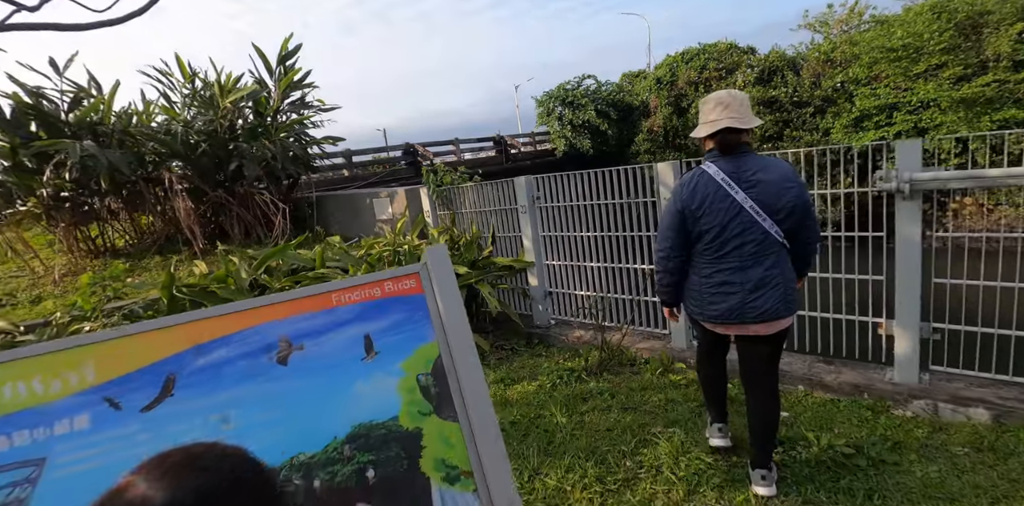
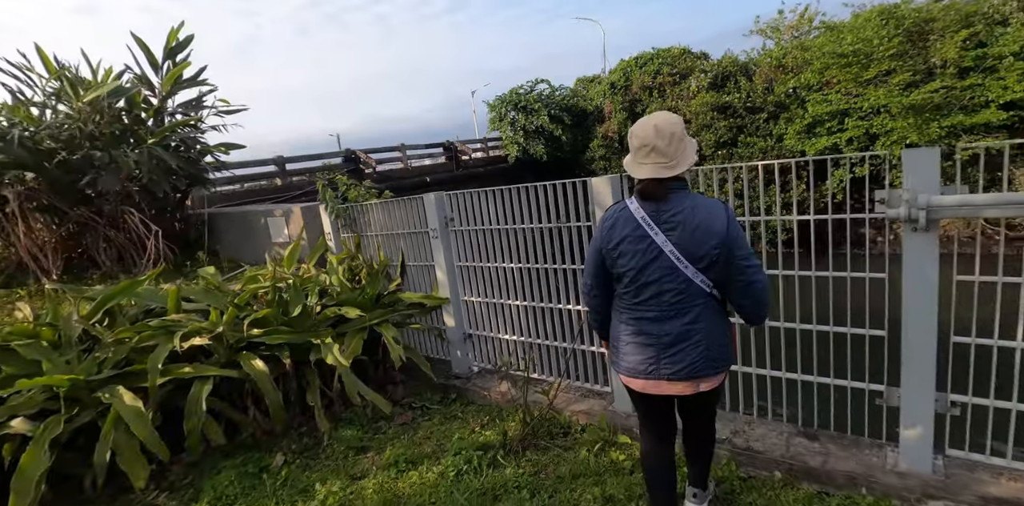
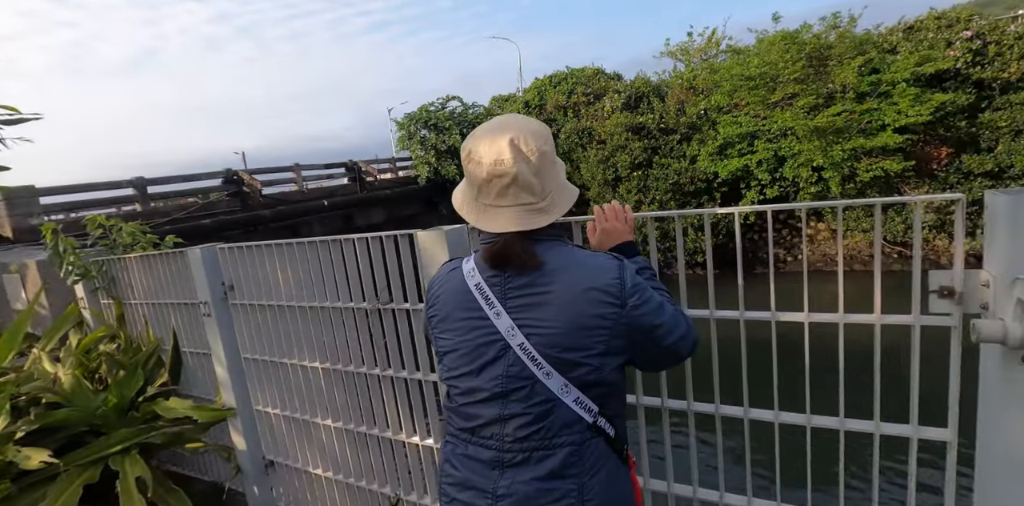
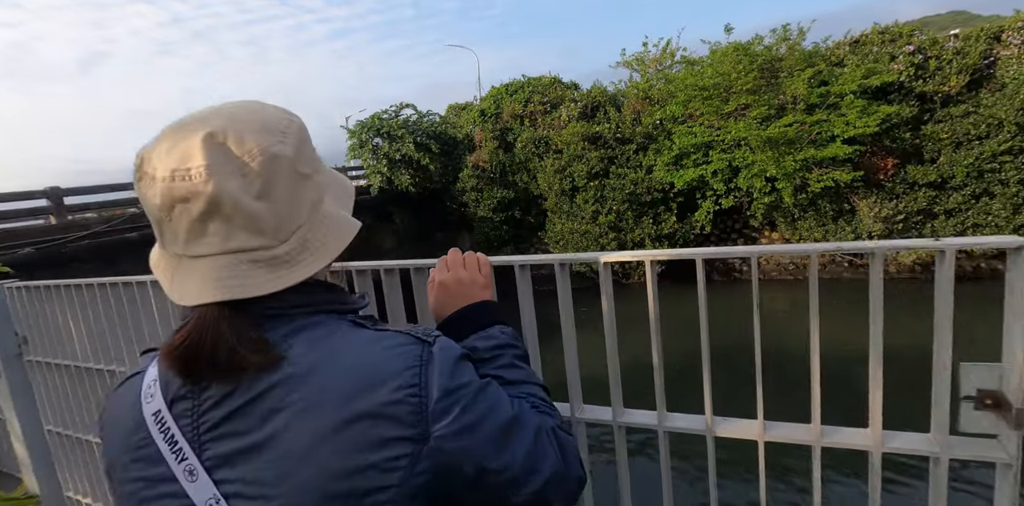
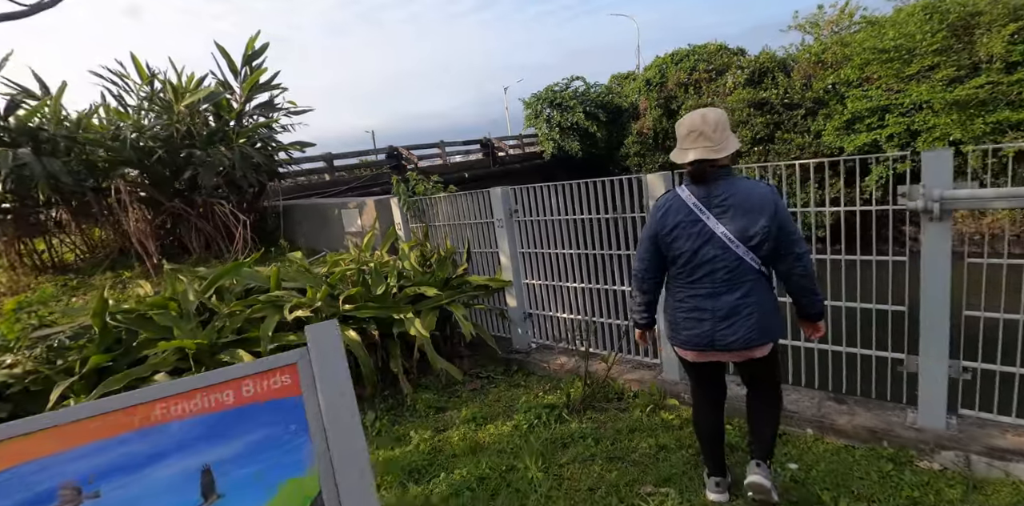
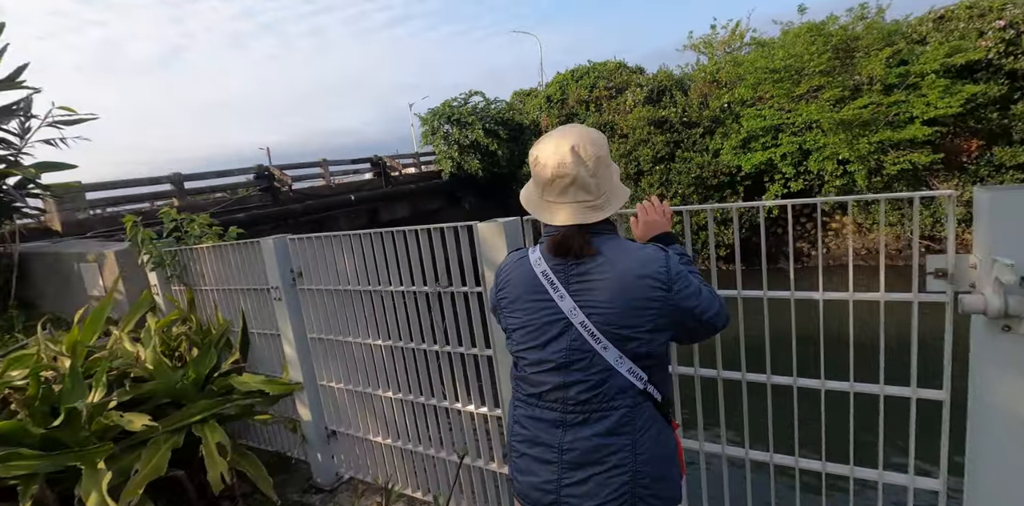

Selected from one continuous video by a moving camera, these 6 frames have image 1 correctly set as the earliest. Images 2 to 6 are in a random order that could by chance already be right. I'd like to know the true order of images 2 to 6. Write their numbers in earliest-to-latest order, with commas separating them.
5, 2, 6, 3, 4
